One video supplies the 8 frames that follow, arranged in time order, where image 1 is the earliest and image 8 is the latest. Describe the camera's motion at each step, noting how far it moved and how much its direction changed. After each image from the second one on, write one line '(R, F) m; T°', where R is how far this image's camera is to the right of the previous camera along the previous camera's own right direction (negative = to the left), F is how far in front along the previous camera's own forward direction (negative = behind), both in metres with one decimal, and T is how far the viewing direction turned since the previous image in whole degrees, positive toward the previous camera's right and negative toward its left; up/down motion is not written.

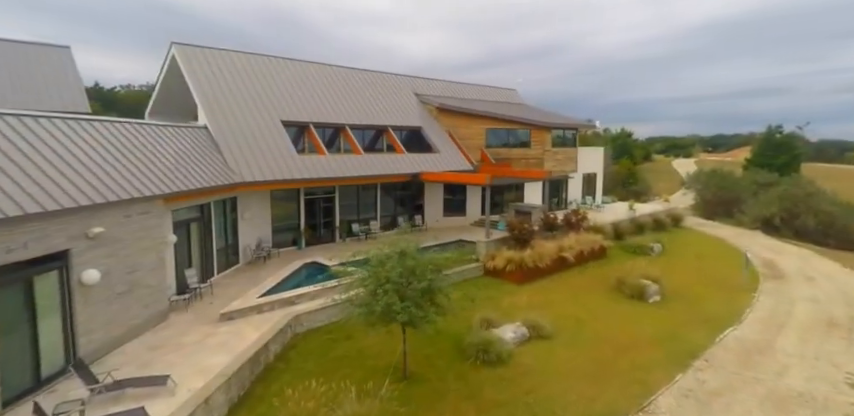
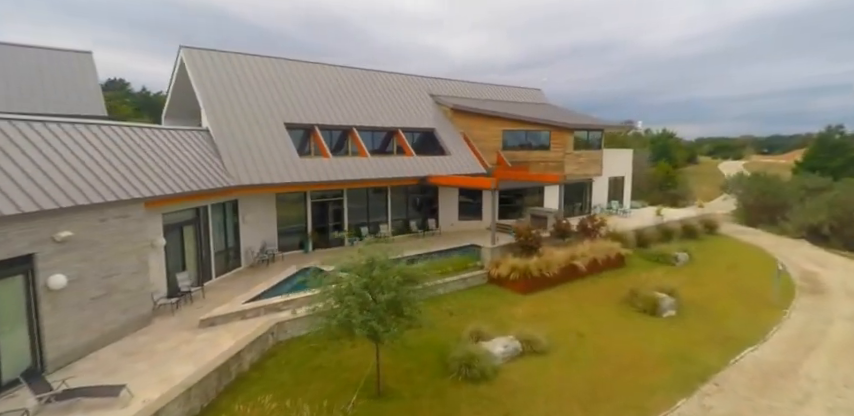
(+1.3, +0.6) m; -4°
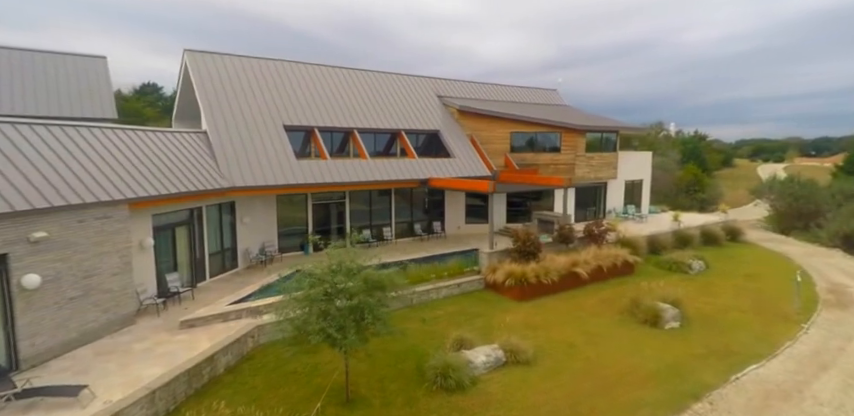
(+1.1, +0.3) m; -3°
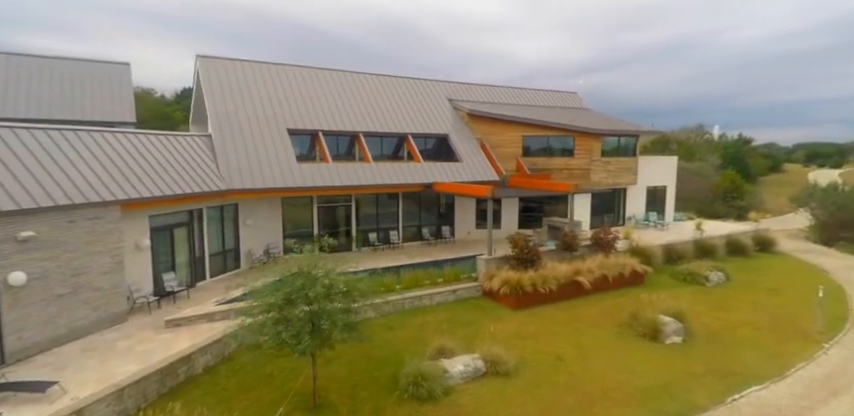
(+1.3, +0.2) m; -4°
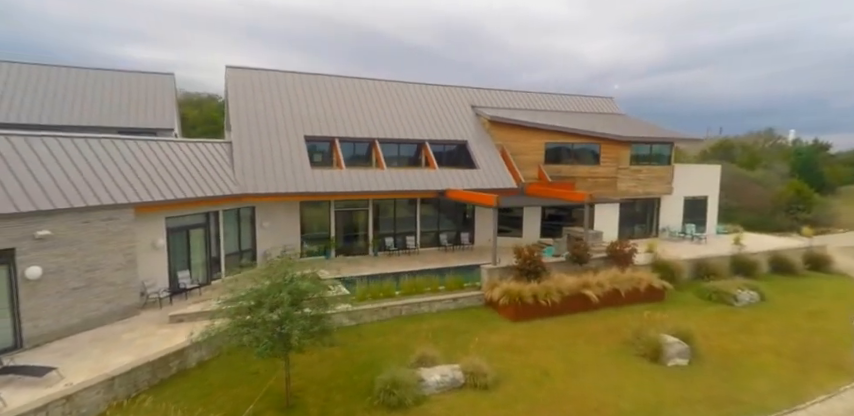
(+1.7, 0.0) m; -6°
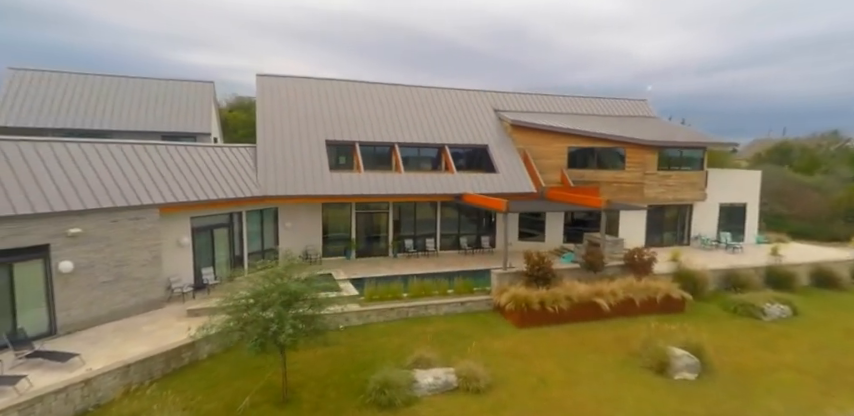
(+1.1, -0.2) m; -5°
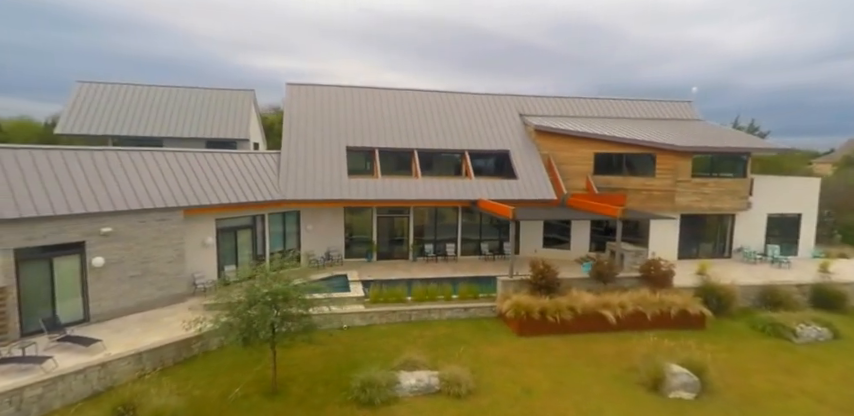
(+1.8, -0.3) m; -7°
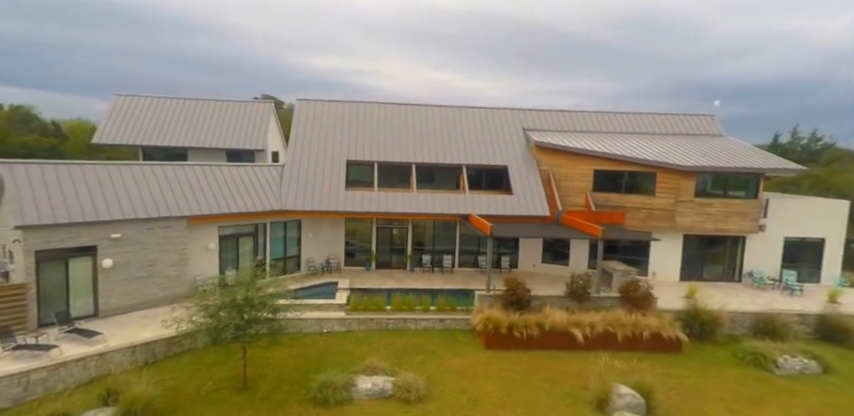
(+2.4, -0.8) m; -6°
